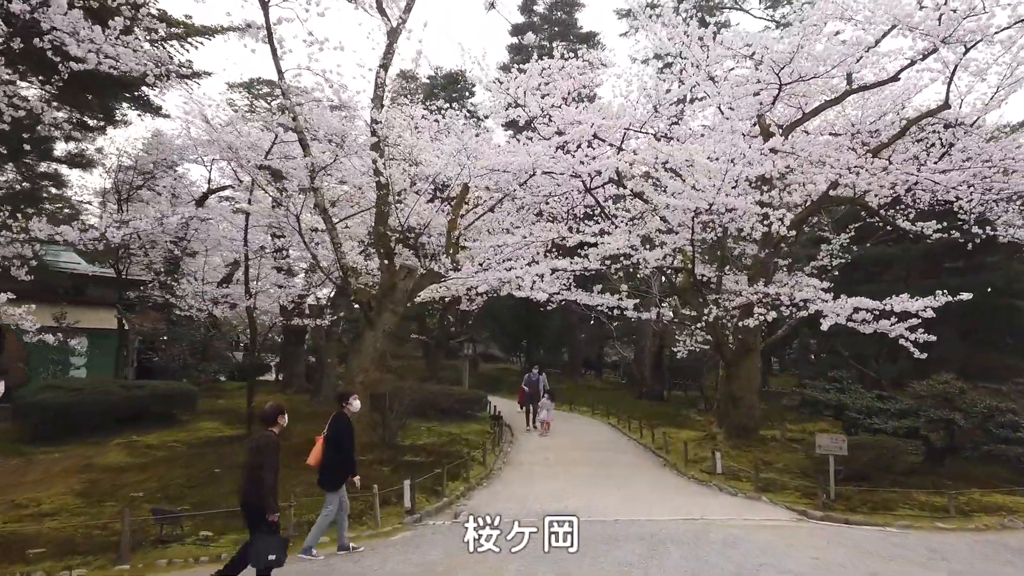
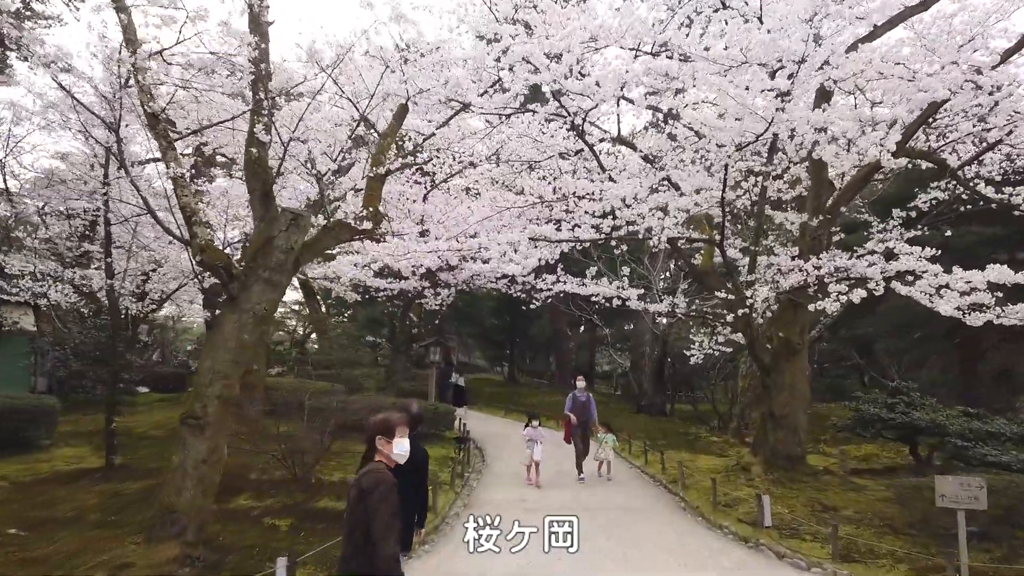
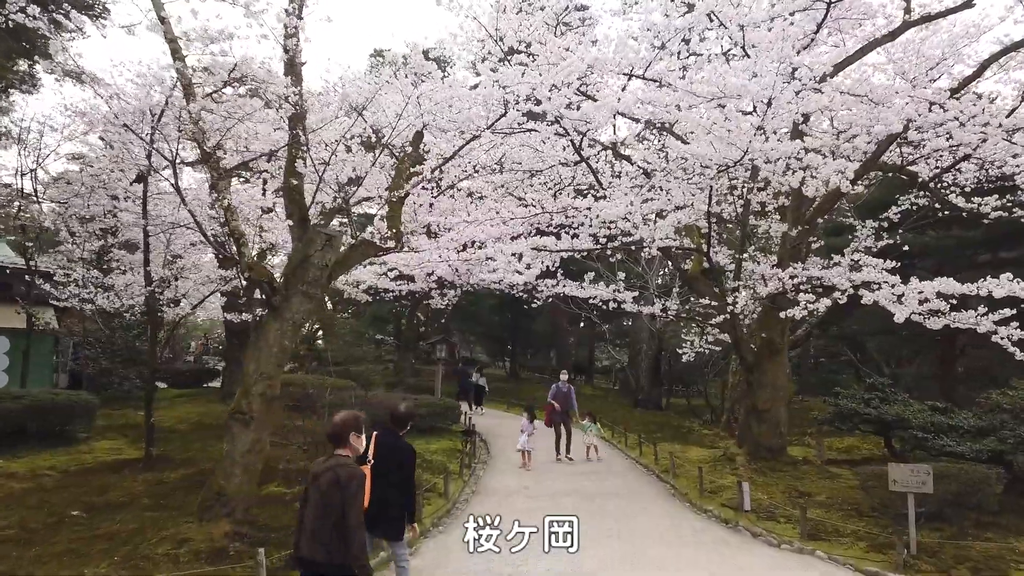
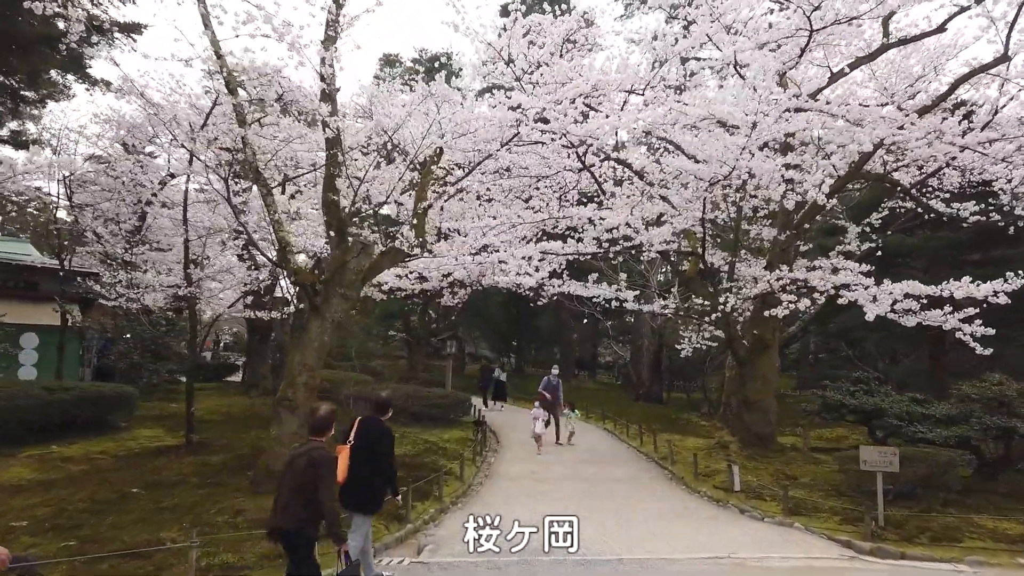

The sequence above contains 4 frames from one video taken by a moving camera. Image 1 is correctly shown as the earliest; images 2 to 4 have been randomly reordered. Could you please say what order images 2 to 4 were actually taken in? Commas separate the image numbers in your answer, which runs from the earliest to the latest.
4, 3, 2
